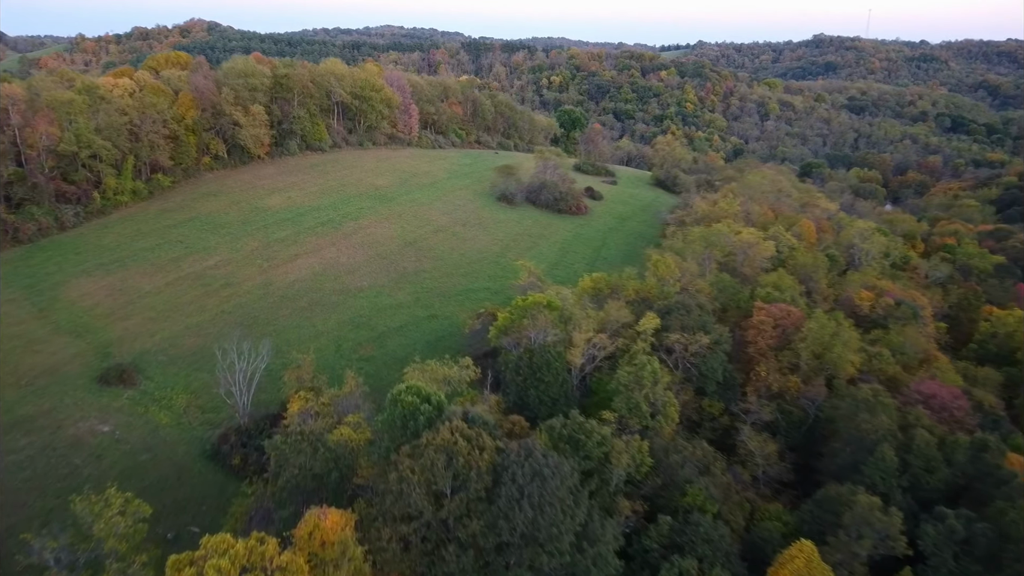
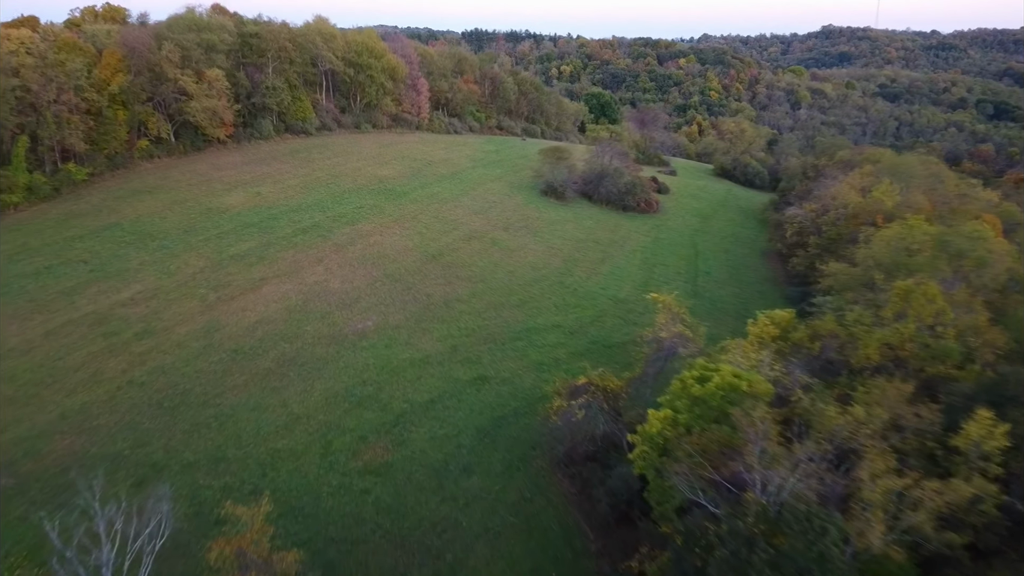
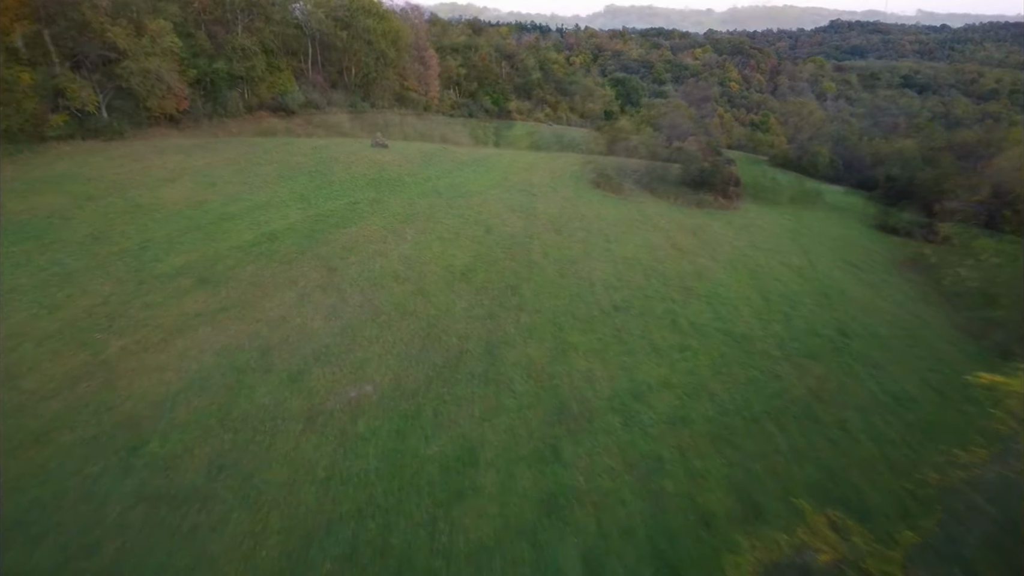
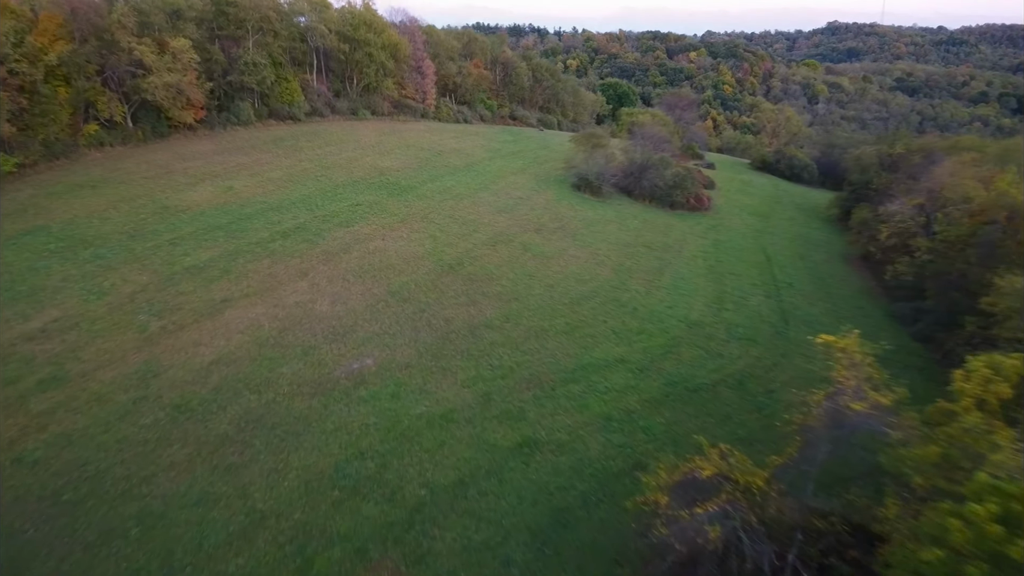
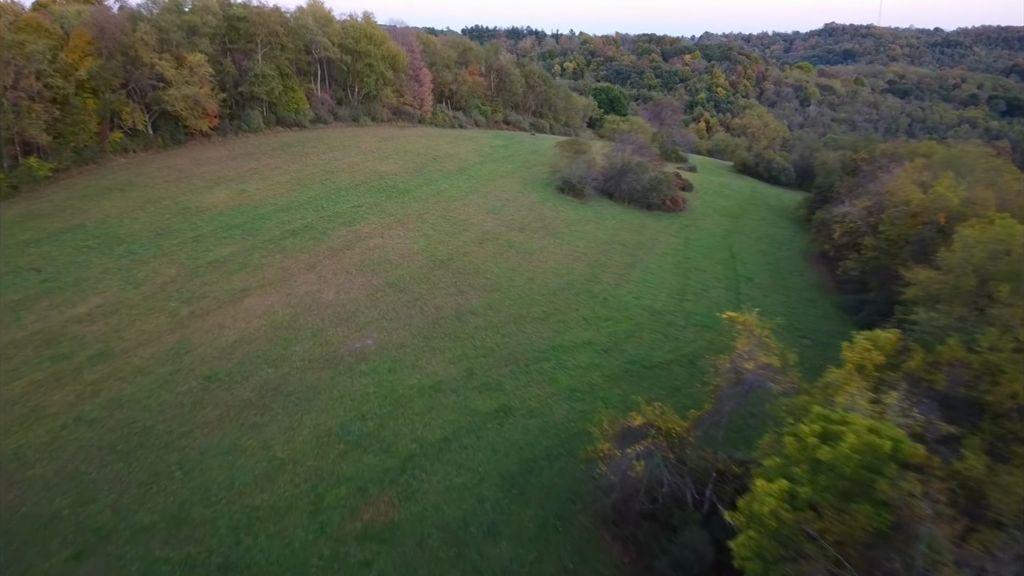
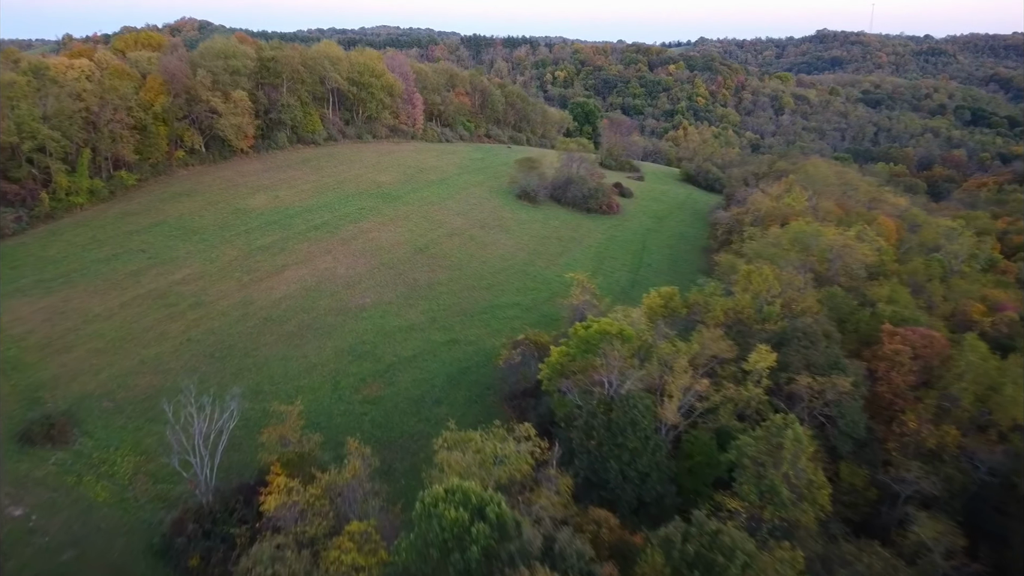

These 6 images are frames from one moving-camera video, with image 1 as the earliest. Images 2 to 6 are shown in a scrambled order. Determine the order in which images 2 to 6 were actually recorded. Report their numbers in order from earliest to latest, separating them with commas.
6, 2, 5, 4, 3
